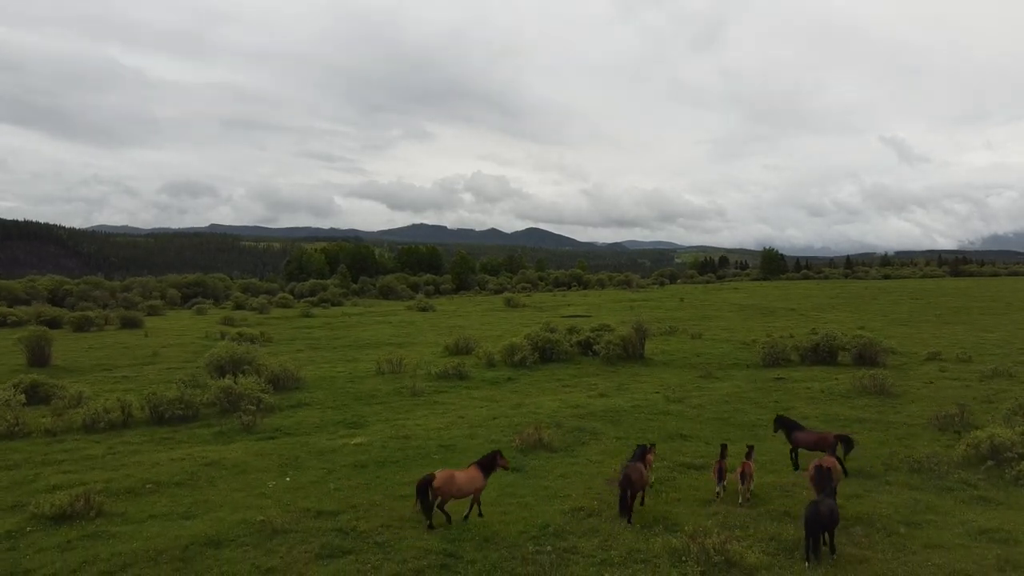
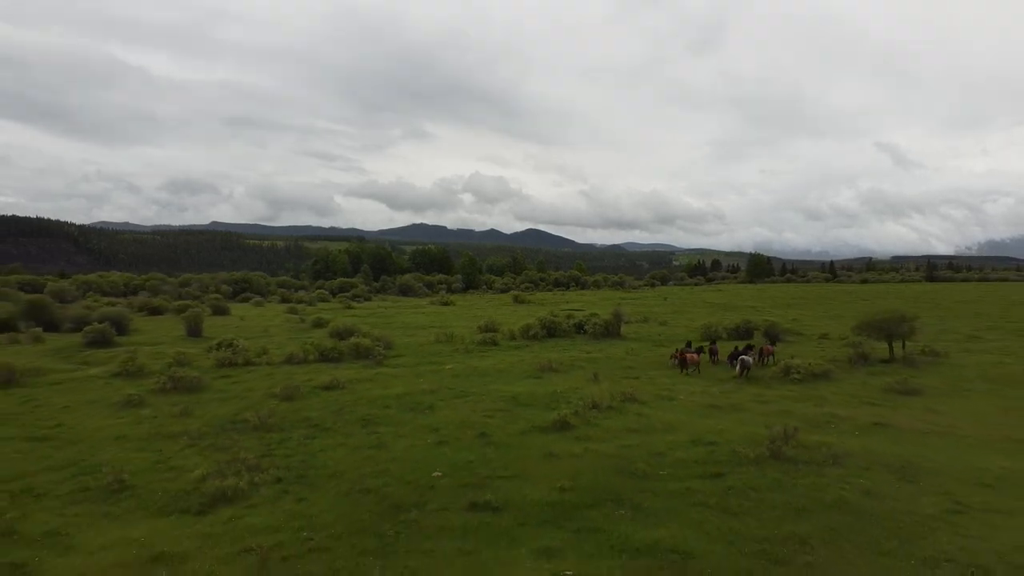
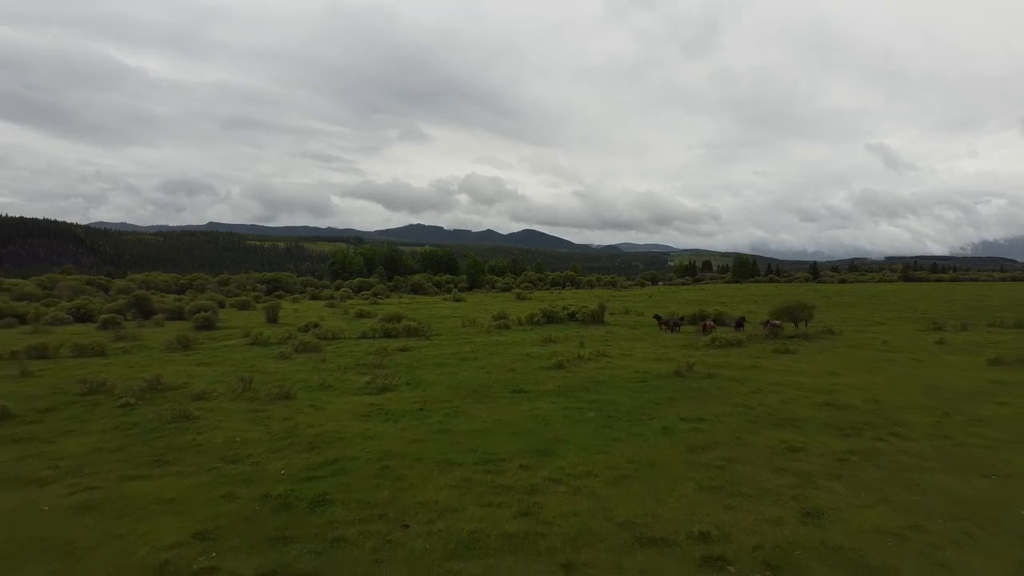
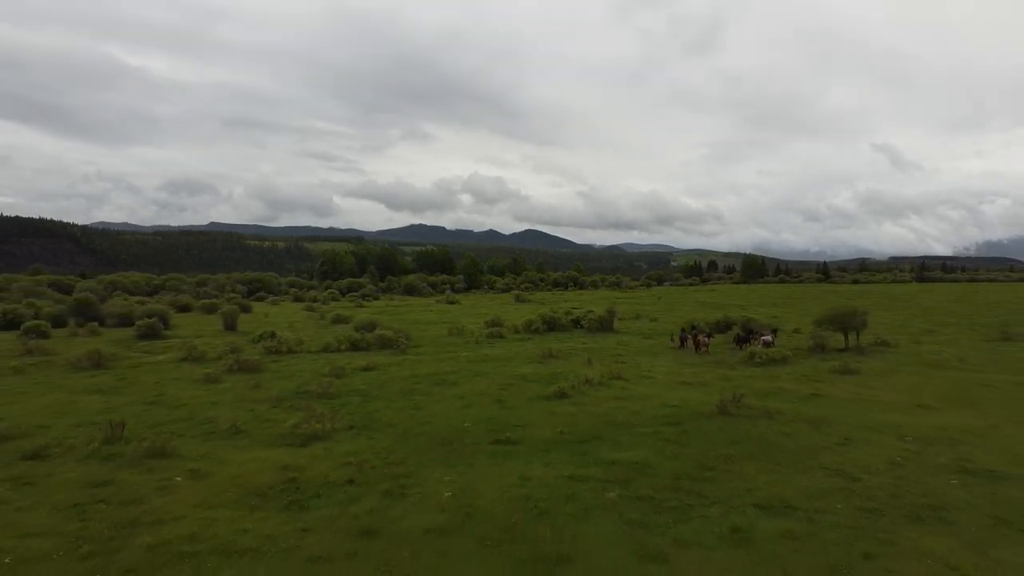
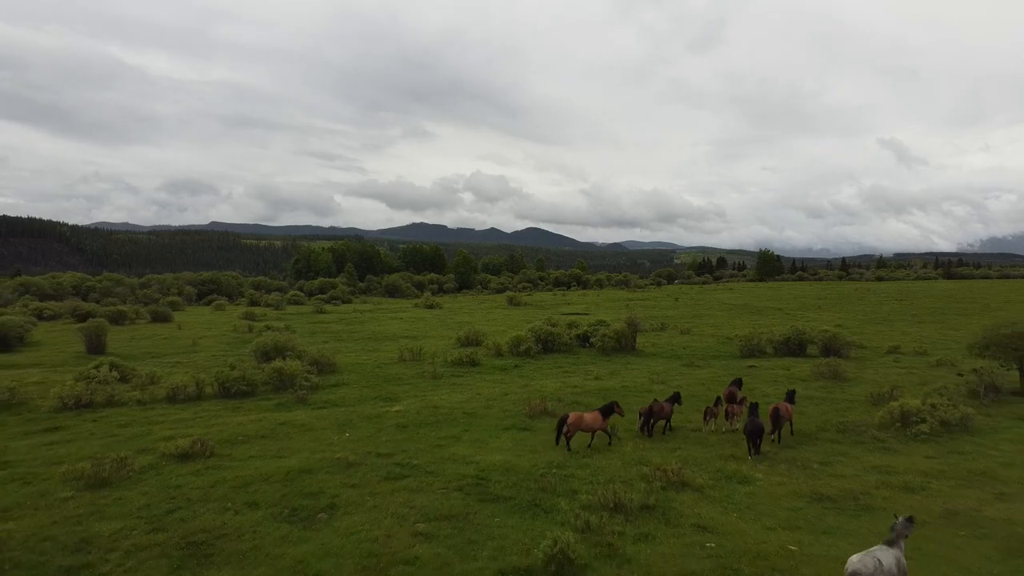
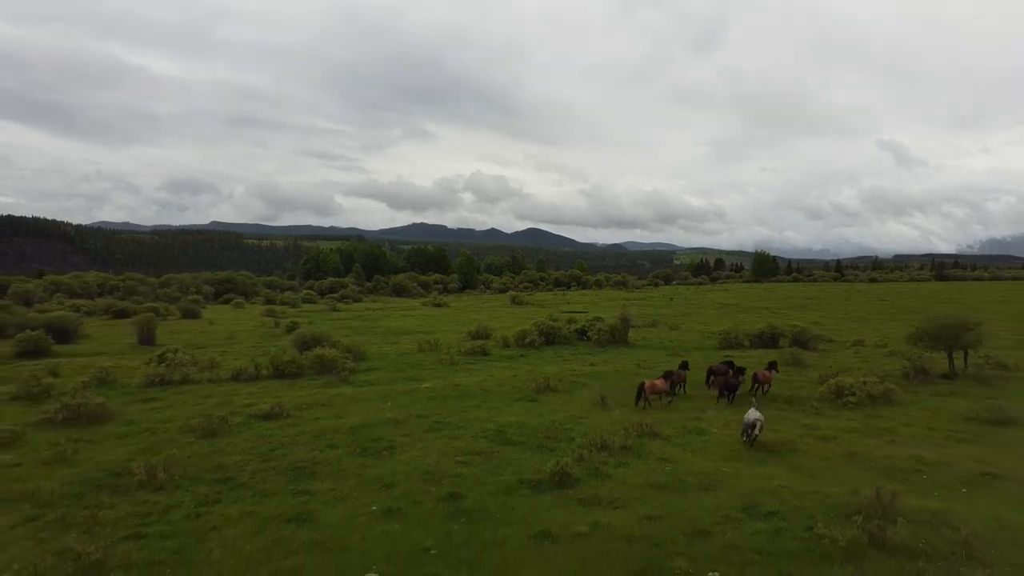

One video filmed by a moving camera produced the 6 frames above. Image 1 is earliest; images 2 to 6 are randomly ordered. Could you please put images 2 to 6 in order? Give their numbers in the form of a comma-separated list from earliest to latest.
5, 6, 2, 4, 3
